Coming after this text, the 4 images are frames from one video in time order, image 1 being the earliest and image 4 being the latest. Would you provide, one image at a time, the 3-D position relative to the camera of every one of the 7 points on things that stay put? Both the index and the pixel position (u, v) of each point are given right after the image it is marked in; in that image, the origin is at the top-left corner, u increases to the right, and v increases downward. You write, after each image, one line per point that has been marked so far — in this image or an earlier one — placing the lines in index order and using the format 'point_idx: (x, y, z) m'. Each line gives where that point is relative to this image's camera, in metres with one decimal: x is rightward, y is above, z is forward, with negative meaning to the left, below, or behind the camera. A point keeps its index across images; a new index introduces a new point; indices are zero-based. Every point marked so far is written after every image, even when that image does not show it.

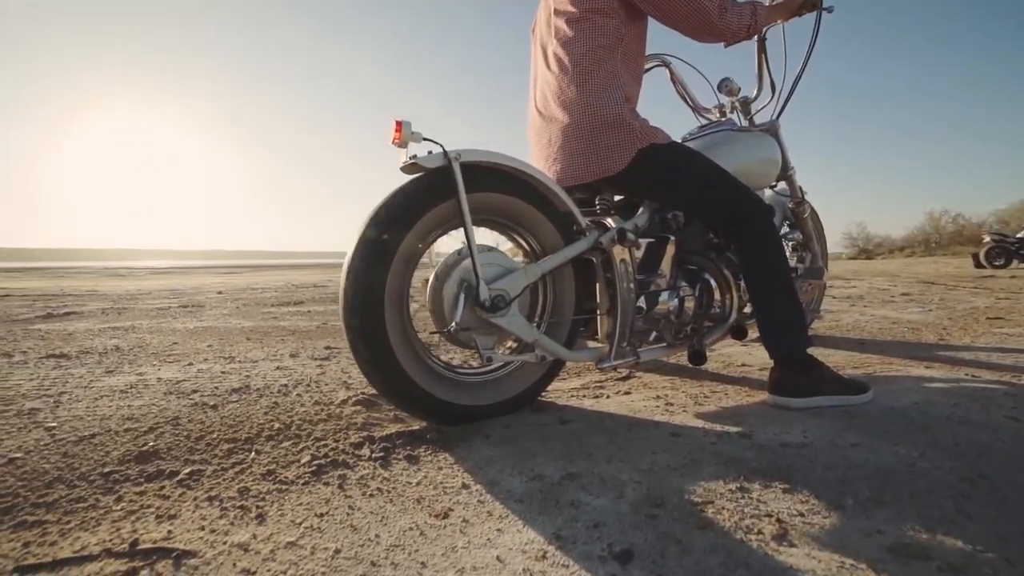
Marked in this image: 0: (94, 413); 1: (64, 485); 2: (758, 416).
0: (-1.4, -0.4, +2.0) m
1: (-1.2, -0.5, +1.7) m
2: (+0.9, -0.5, +2.3) m
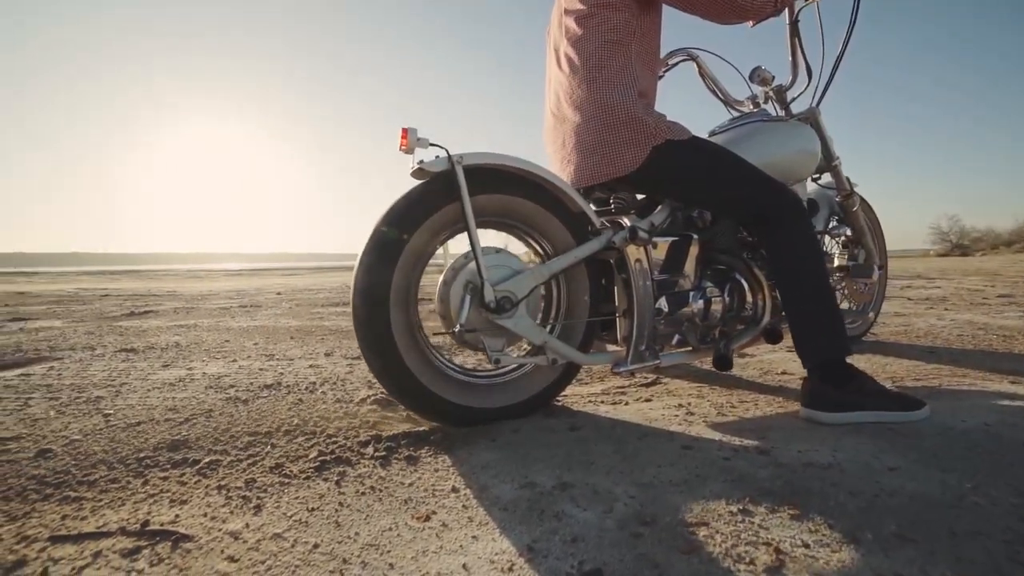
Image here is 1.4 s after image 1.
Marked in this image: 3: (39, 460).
0: (-1.4, -0.4, +2.3) m
1: (-1.3, -0.6, +1.9) m
2: (+0.9, -0.5, +2.1) m
3: (-1.5, -0.5, +1.9) m
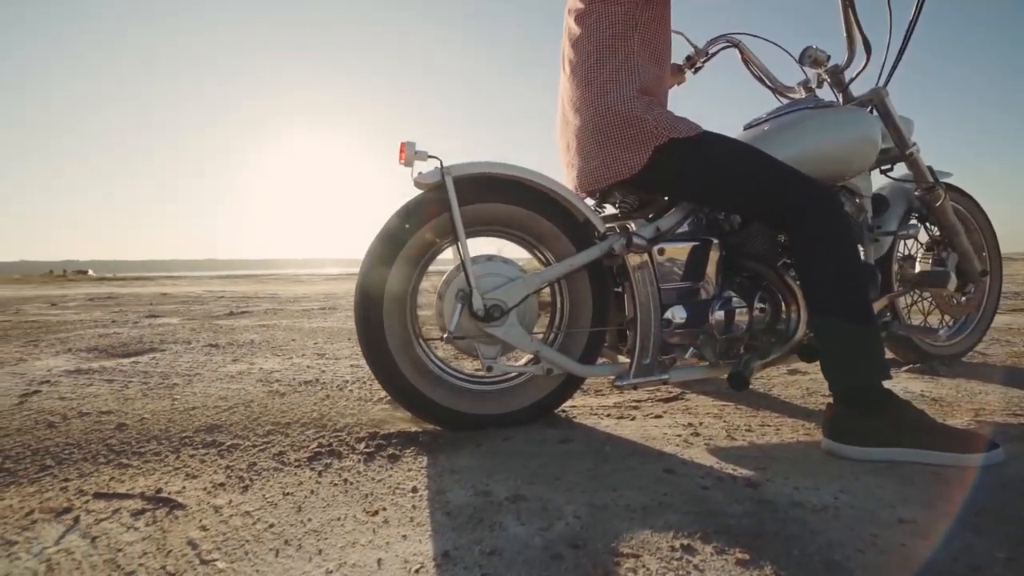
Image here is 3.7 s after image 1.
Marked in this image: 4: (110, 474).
0: (-1.3, -0.4, +2.6) m
1: (-1.3, -0.6, +2.3) m
2: (+0.8, -0.5, +1.8) m
3: (-1.5, -0.6, +2.4) m
4: (-1.4, -0.6, +2.1) m
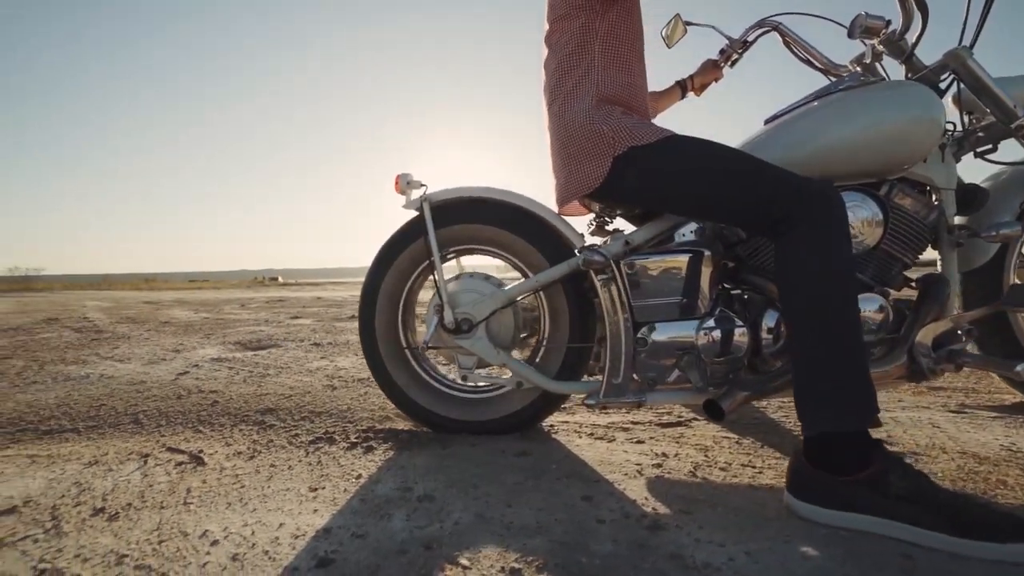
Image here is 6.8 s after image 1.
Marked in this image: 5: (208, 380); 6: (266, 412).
0: (-1.1, -0.5, +3.1) m
1: (-1.3, -0.6, +2.8) m
2: (+0.5, -0.5, +1.5) m
3: (-1.4, -0.6, +2.9) m
4: (-1.4, -0.6, +2.7) m
5: (-1.6, -0.5, +3.3) m
6: (-1.1, -0.5, +2.7) m
